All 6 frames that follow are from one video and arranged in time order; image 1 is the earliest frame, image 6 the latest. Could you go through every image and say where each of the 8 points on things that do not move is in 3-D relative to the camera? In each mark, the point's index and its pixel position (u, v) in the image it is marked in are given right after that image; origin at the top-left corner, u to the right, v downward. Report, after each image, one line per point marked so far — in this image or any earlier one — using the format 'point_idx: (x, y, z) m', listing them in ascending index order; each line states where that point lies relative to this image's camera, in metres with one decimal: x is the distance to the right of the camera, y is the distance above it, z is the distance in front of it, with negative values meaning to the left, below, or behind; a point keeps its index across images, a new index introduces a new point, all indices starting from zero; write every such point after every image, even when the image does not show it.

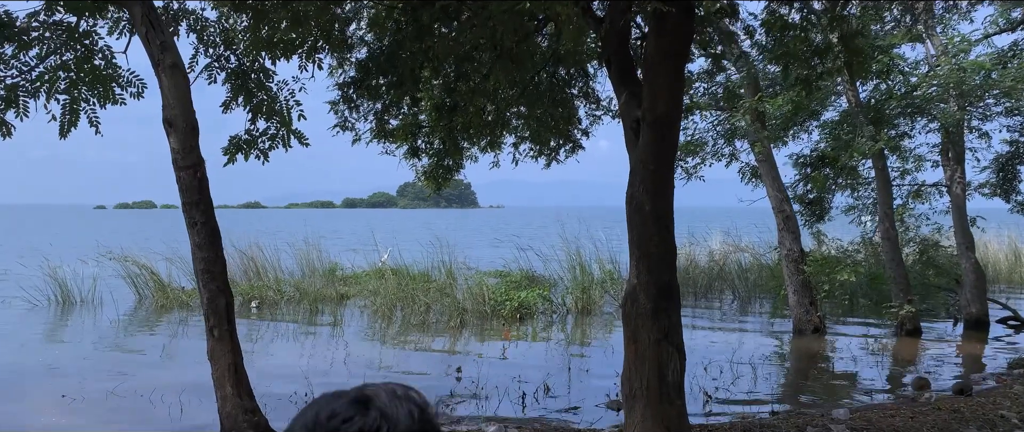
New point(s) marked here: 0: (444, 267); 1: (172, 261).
0: (-1.0, -0.8, +9.8) m
1: (-5.9, -0.8, +11.2) m
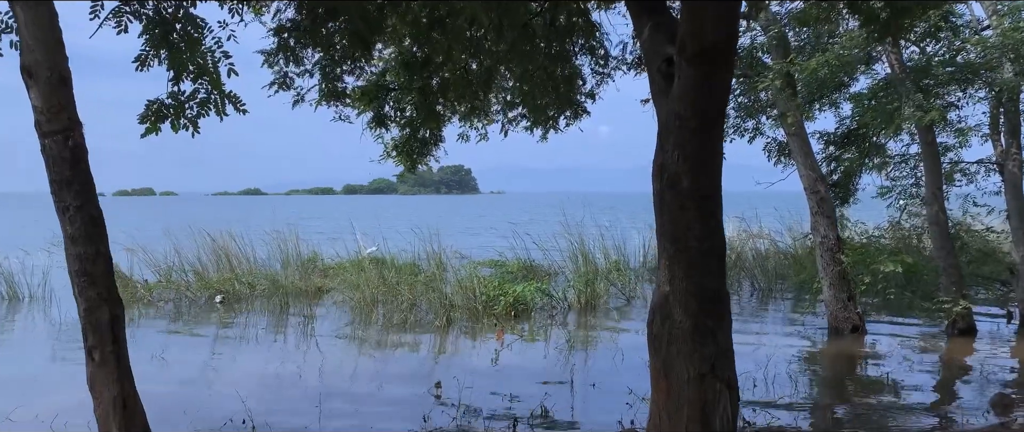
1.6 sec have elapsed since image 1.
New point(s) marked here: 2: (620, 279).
0: (-1.1, -0.5, +8.9) m
1: (-6.0, -0.5, +10.2) m
2: (+1.5, -0.9, +8.9) m
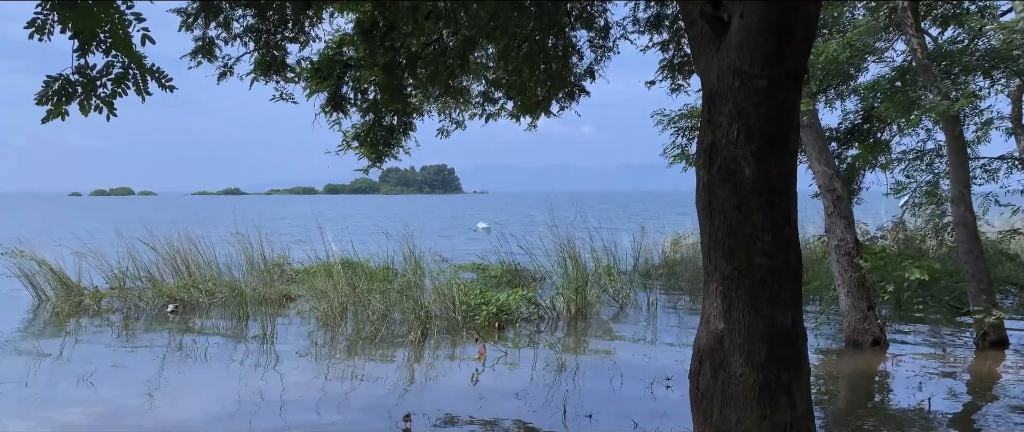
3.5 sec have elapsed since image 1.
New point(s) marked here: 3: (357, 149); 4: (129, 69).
0: (-1.3, -0.5, +8.1) m
1: (-6.2, -0.6, +9.4) m
2: (+1.3, -0.9, +8.2) m
3: (-1.0, +0.4, +4.1) m
4: (-2.1, +0.8, +3.5) m
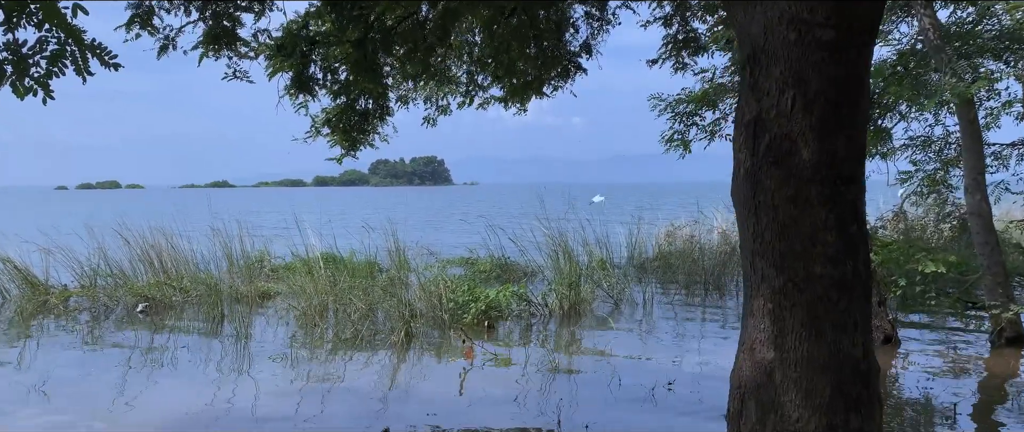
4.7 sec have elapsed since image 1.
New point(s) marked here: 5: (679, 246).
0: (-1.4, -0.5, +7.8) m
1: (-6.4, -0.5, +8.9) m
2: (+1.1, -0.8, +7.9) m
3: (-1.1, +0.5, +3.7) m
4: (-2.2, +0.8, +3.1) m
5: (+2.5, -0.5, +9.7) m
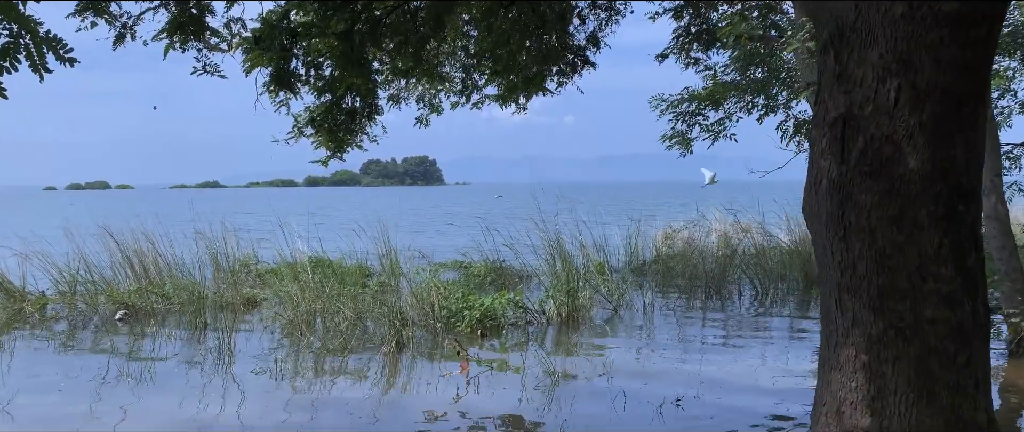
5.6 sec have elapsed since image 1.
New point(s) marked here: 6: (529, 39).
0: (-1.5, -0.5, +7.5) m
1: (-6.5, -0.5, +8.6) m
2: (+1.1, -0.8, +7.6) m
3: (-1.1, +0.4, +3.4) m
4: (-2.2, +0.8, +2.8) m
5: (+2.4, -0.5, +9.5) m
6: (+0.1, +0.9, +3.2) m
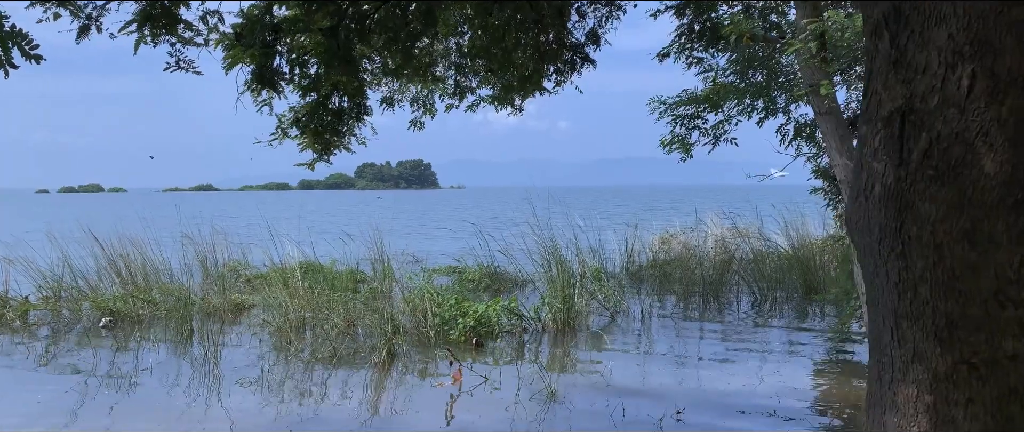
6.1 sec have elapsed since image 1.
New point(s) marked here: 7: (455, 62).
0: (-1.5, -0.6, +7.3) m
1: (-6.5, -0.6, +8.3) m
2: (+1.0, -0.9, +7.5) m
3: (-1.1, +0.4, +3.3) m
4: (-2.2, +0.8, +2.7) m
5: (+2.4, -0.6, +9.4) m
6: (+0.1, +0.8, +3.0) m
7: (-0.3, +0.9, +3.7) m
